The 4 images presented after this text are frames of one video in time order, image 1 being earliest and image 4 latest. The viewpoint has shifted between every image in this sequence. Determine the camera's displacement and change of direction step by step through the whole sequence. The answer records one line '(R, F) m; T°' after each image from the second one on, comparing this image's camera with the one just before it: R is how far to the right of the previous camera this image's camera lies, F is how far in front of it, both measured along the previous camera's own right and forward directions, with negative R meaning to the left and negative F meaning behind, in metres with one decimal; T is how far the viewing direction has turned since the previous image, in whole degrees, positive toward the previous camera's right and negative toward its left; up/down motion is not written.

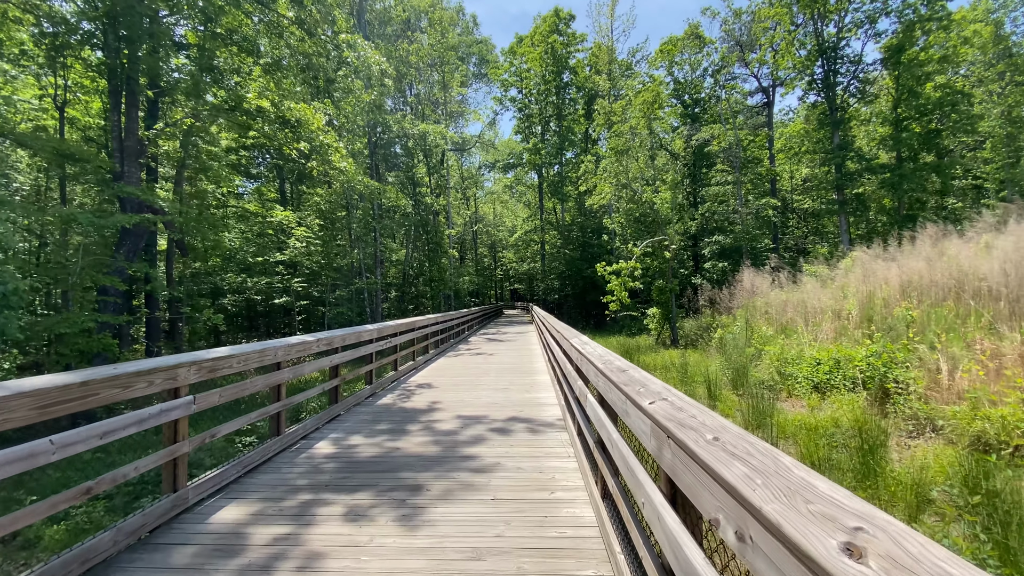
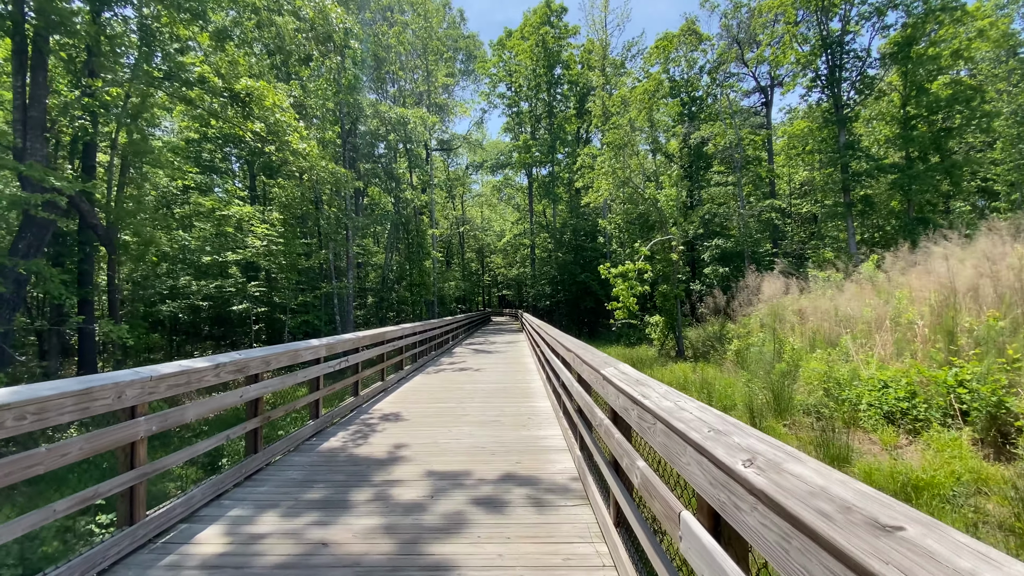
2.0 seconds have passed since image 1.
(-0.1, +1.4) m; +2°
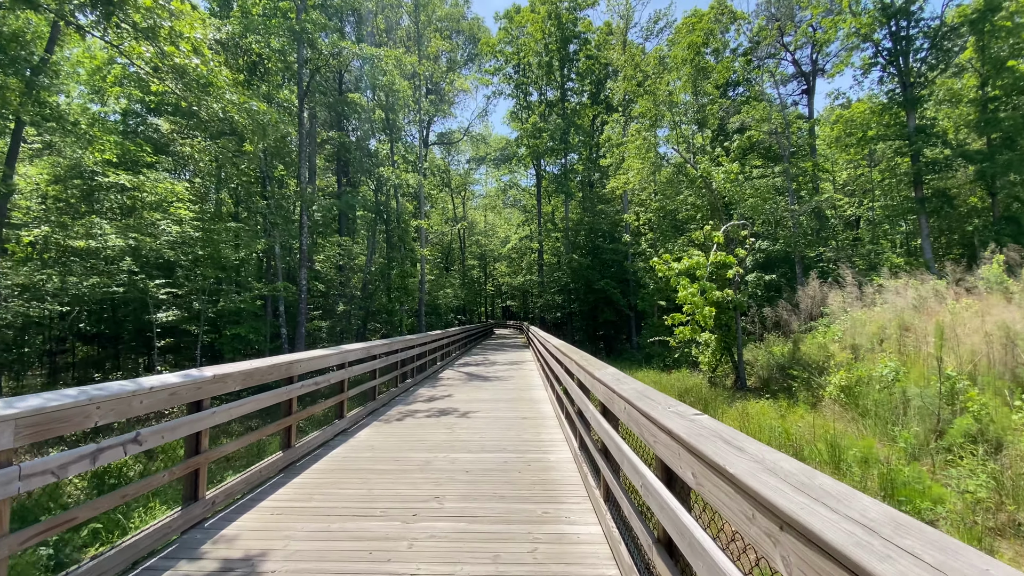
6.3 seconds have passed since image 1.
(0.0, +3.0) m; -1°
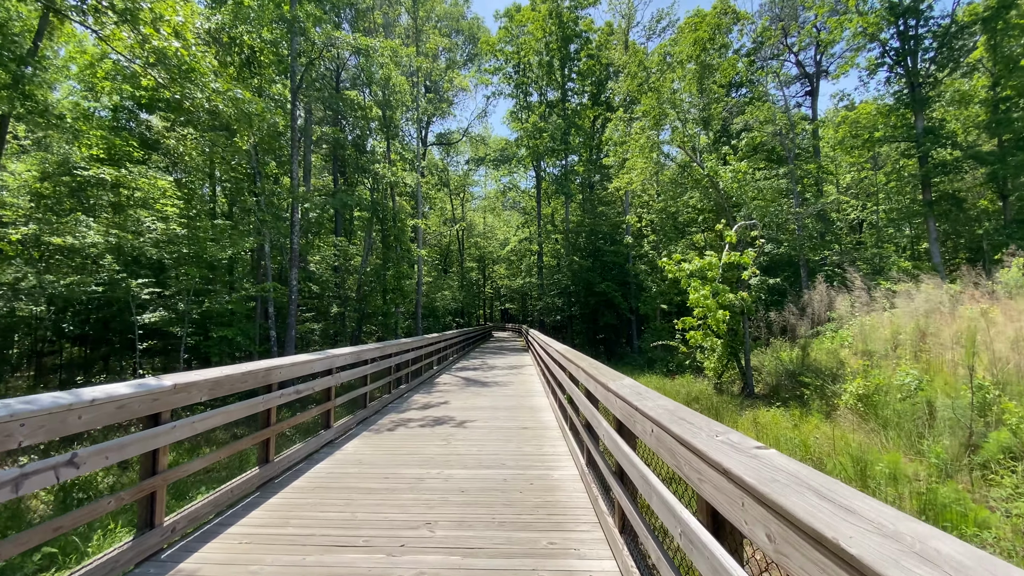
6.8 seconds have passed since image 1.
(0.0, +0.3) m; 0°
